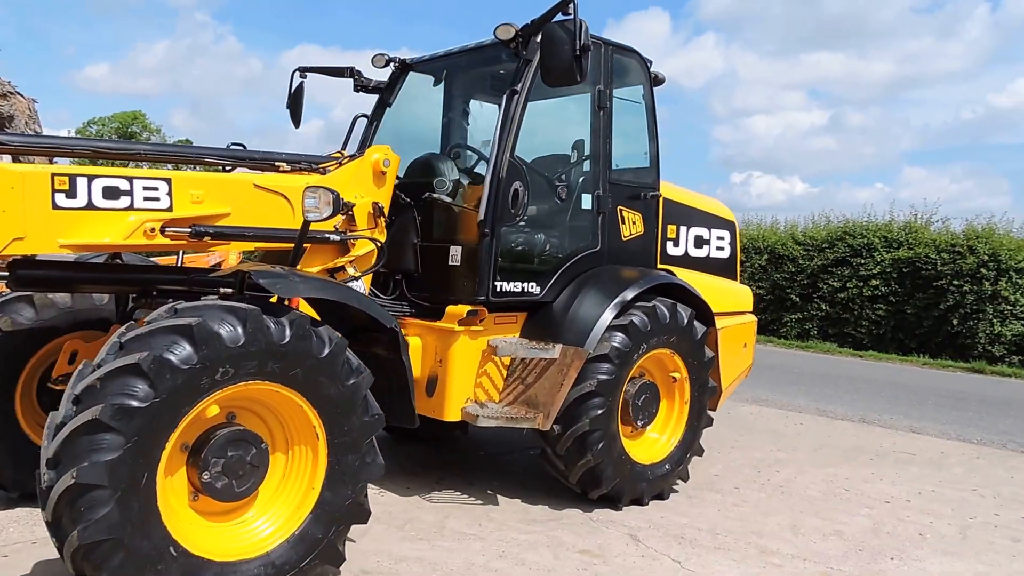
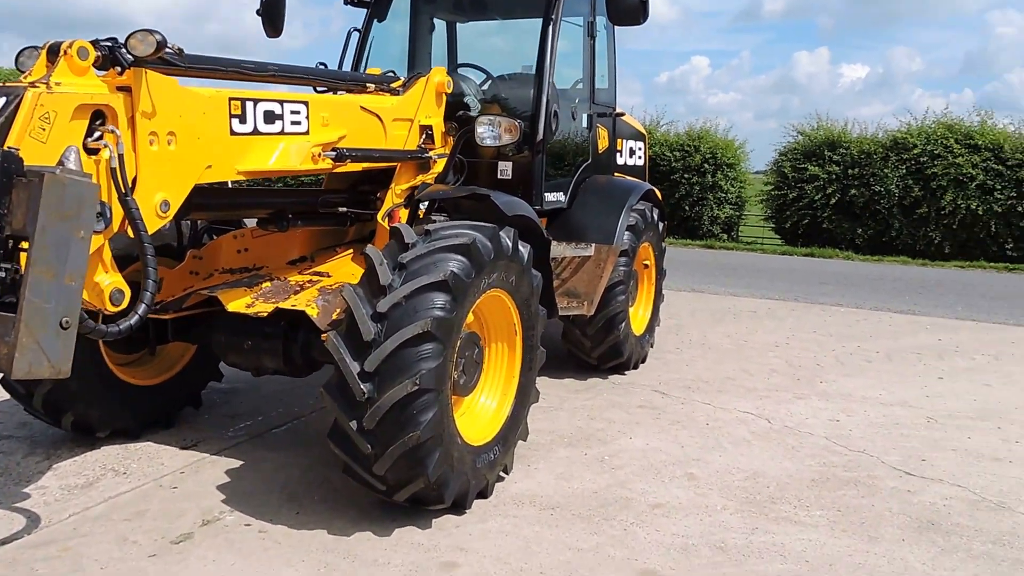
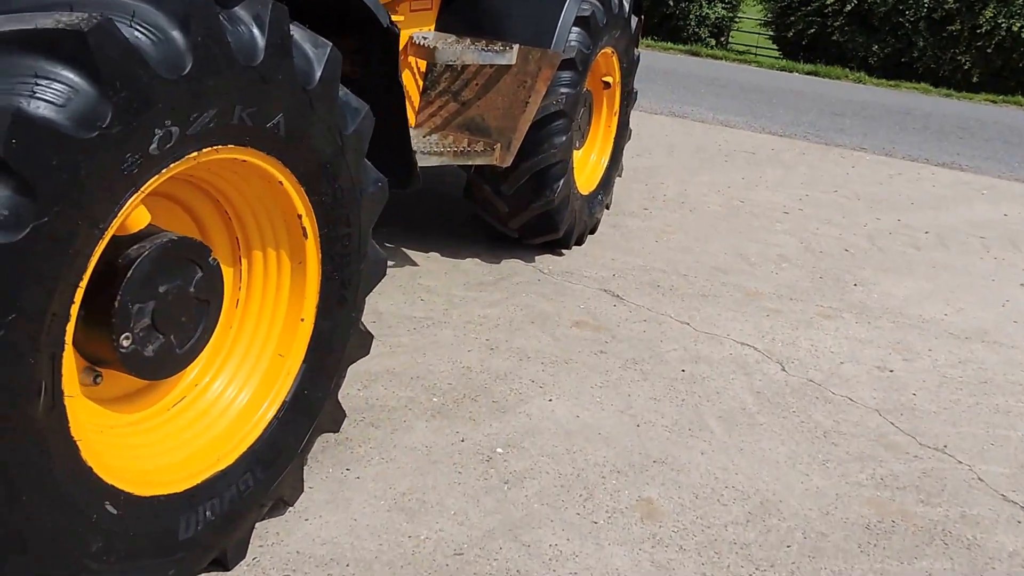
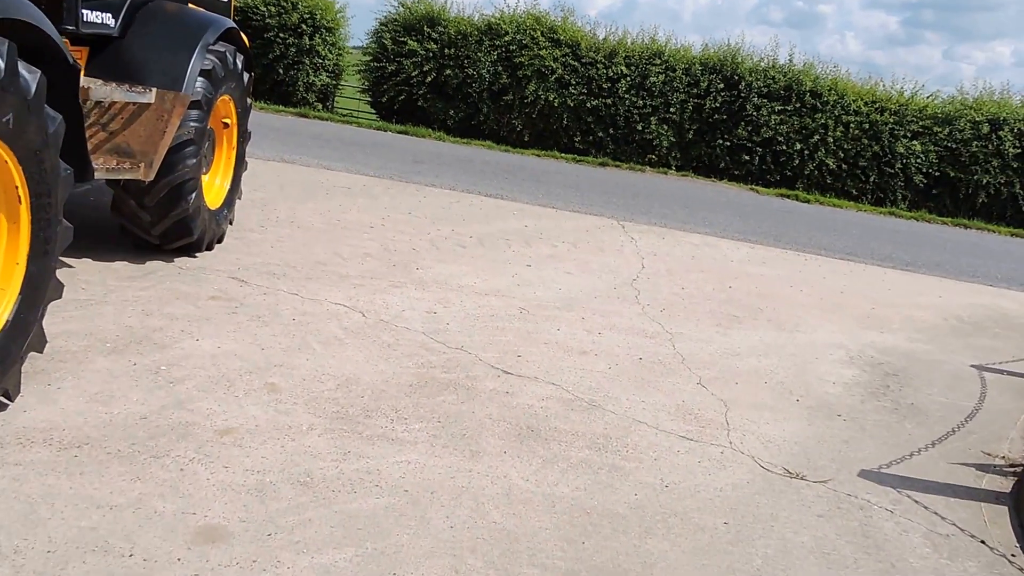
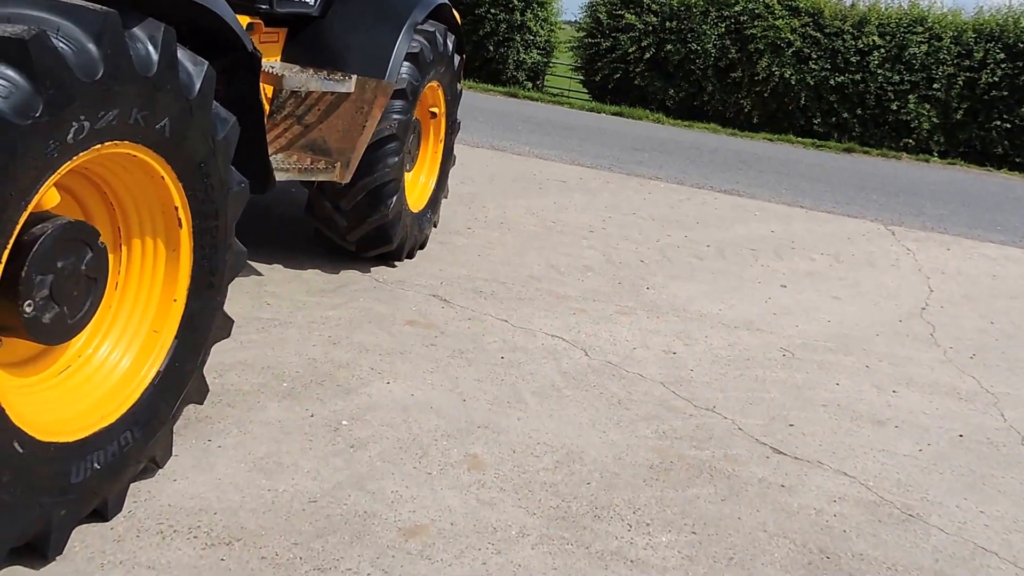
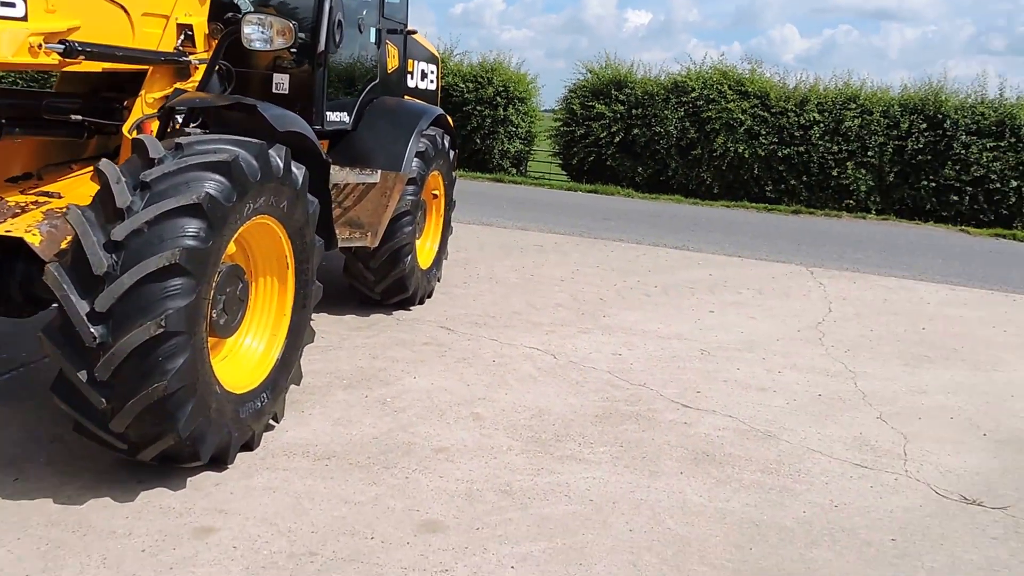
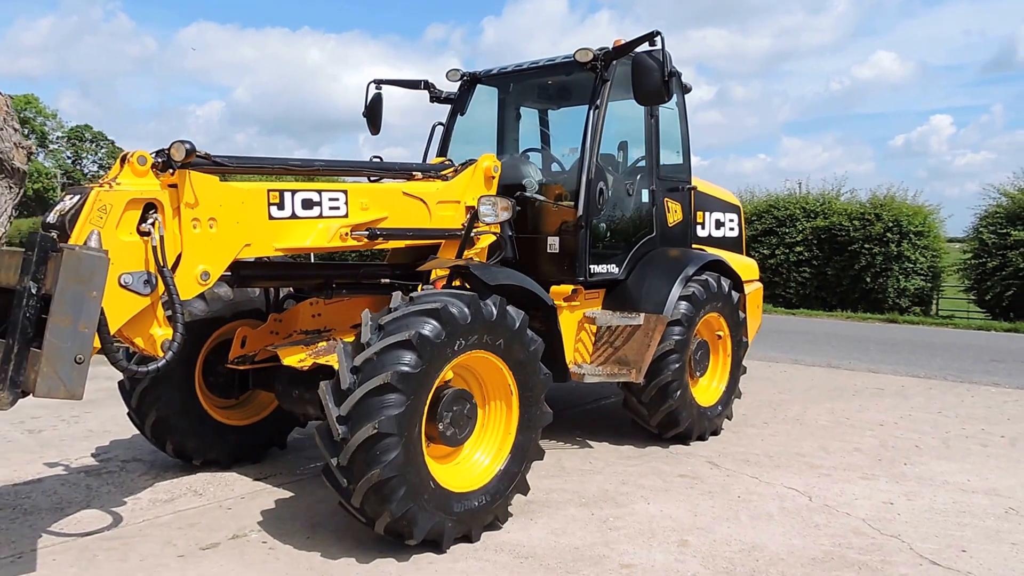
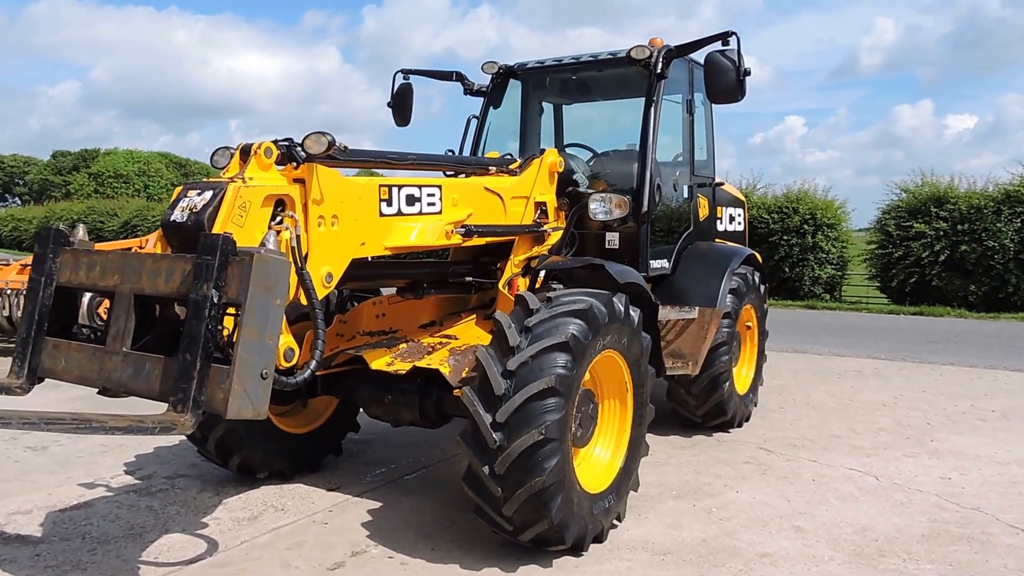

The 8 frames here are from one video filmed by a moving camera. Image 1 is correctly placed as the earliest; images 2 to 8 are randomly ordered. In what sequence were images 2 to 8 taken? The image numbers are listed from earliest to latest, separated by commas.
7, 8, 2, 6, 4, 5, 3
